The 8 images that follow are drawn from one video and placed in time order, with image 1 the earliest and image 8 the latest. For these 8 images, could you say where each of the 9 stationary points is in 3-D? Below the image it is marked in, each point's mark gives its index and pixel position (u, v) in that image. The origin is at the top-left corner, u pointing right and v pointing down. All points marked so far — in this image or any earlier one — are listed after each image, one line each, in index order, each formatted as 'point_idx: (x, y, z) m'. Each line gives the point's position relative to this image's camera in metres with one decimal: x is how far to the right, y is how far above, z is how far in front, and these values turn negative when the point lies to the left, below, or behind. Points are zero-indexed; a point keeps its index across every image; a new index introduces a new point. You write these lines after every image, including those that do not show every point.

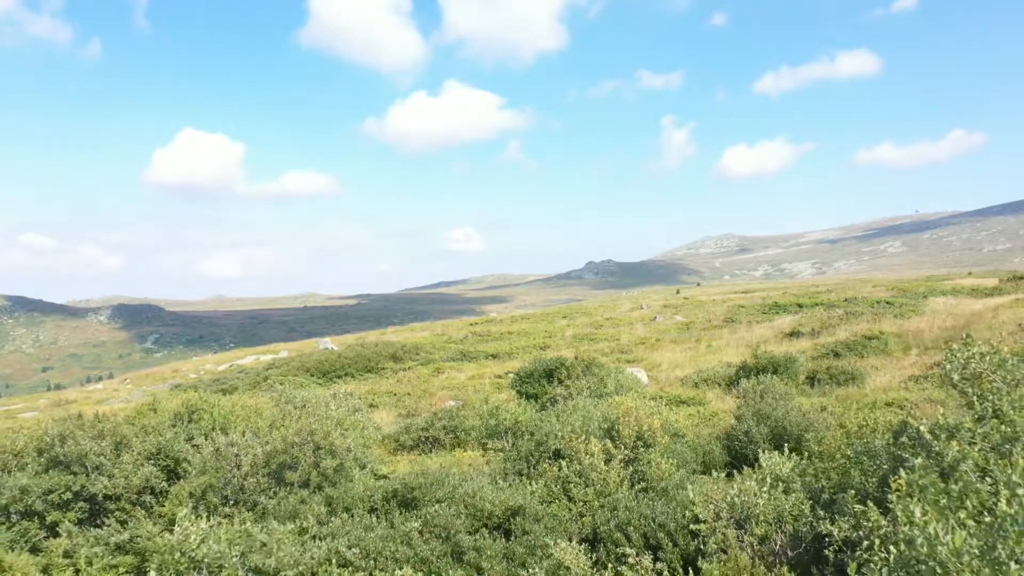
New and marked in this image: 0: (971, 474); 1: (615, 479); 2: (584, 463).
0: (+4.7, -1.9, +6.6) m
1: (+2.3, -4.2, +13.3) m
2: (+1.7, -4.1, +14.1) m
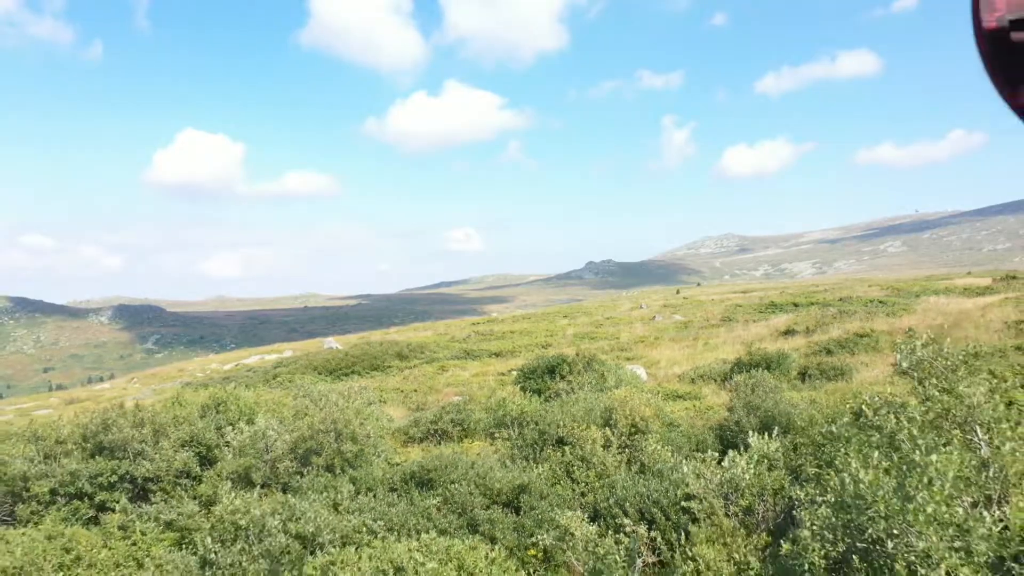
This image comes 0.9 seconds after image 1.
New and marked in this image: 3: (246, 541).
0: (+4.9, -1.9, +7.8) m
1: (+2.5, -4.2, +14.6) m
2: (+1.9, -4.1, +15.4) m
3: (-4.8, -4.5, +11.3) m
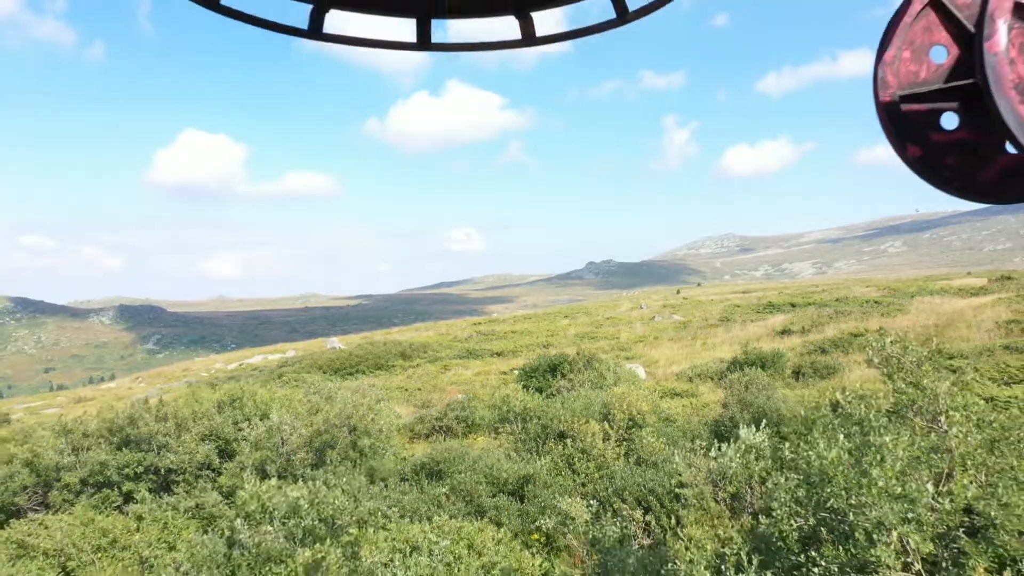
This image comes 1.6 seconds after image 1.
0: (+5.0, -1.9, +8.7) m
1: (+2.6, -4.2, +15.4) m
2: (+2.0, -4.1, +16.2) m
3: (-4.7, -4.5, +12.1) m
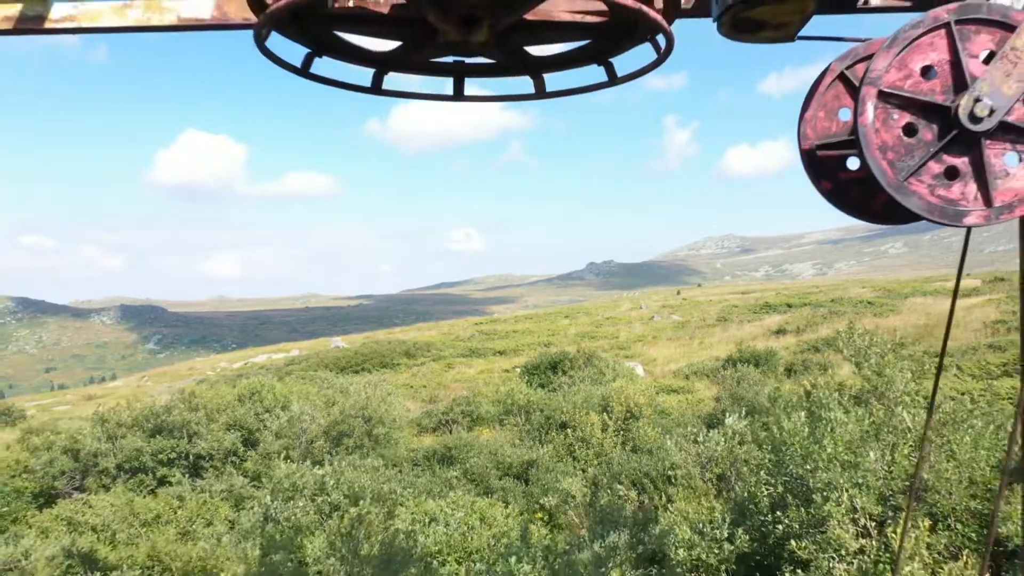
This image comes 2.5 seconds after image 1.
0: (+5.2, -1.9, +9.9) m
1: (+2.7, -4.2, +16.6) m
2: (+2.1, -4.1, +17.4) m
3: (-4.6, -4.5, +13.3) m
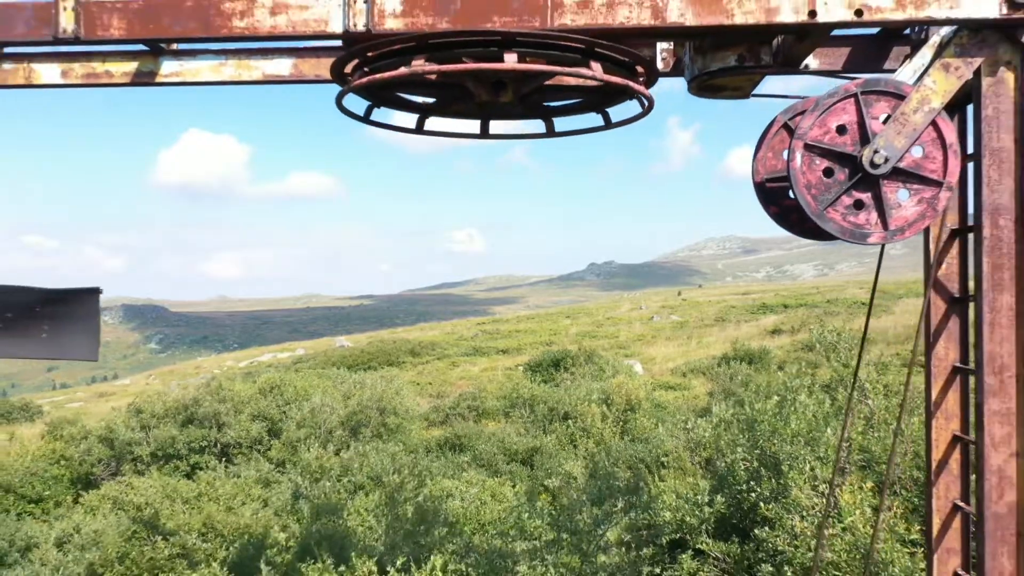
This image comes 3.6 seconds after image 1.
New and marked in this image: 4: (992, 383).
0: (+5.3, -1.9, +11.2) m
1: (+2.9, -4.3, +17.9) m
2: (+2.3, -4.2, +18.7) m
3: (-4.4, -4.5, +14.7) m
4: (+4.1, -0.8, +5.1) m
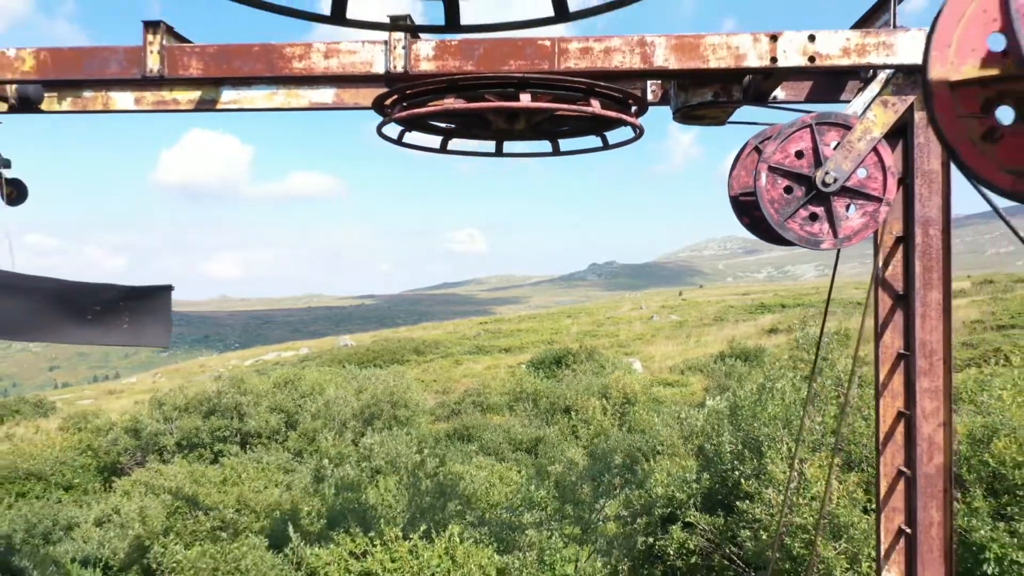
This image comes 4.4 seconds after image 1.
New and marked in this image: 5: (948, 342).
0: (+5.5, -1.9, +12.2) m
1: (+3.0, -4.2, +19.0) m
2: (+2.4, -4.1, +19.8) m
3: (-4.3, -4.5, +15.7) m
4: (+4.2, -0.8, +6.2) m
5: (+4.4, -0.5, +6.1) m
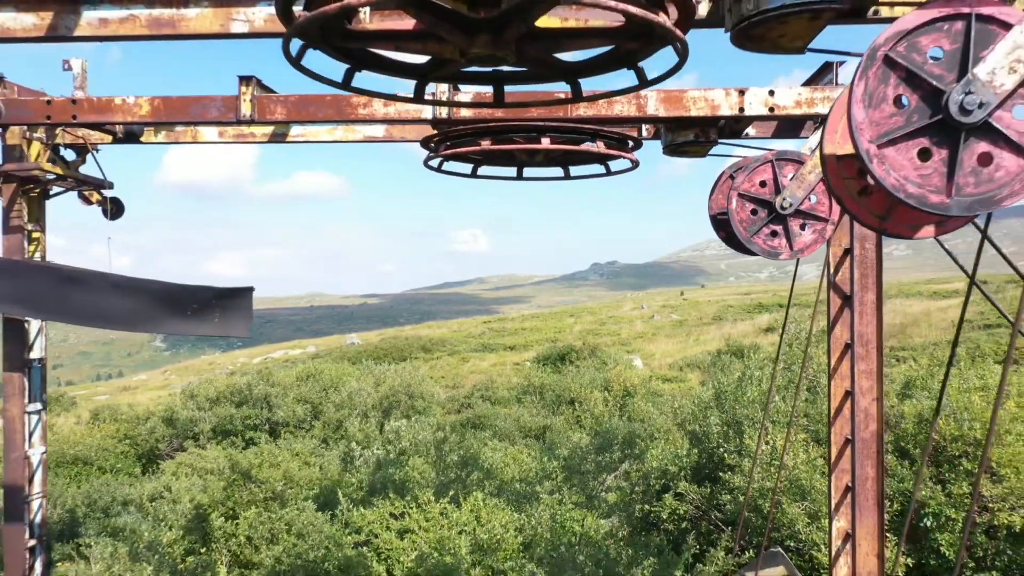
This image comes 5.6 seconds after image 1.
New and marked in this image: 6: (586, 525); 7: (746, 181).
0: (+5.8, -1.9, +13.8) m
1: (+3.3, -4.3, +20.6) m
2: (+2.8, -4.2, +21.4) m
3: (-4.0, -4.5, +17.3) m
4: (+4.5, -0.8, +7.7) m
5: (+4.7, -0.6, +7.7) m
6: (+1.3, -4.1, +10.5) m
7: (+3.1, +1.4, +7.8) m
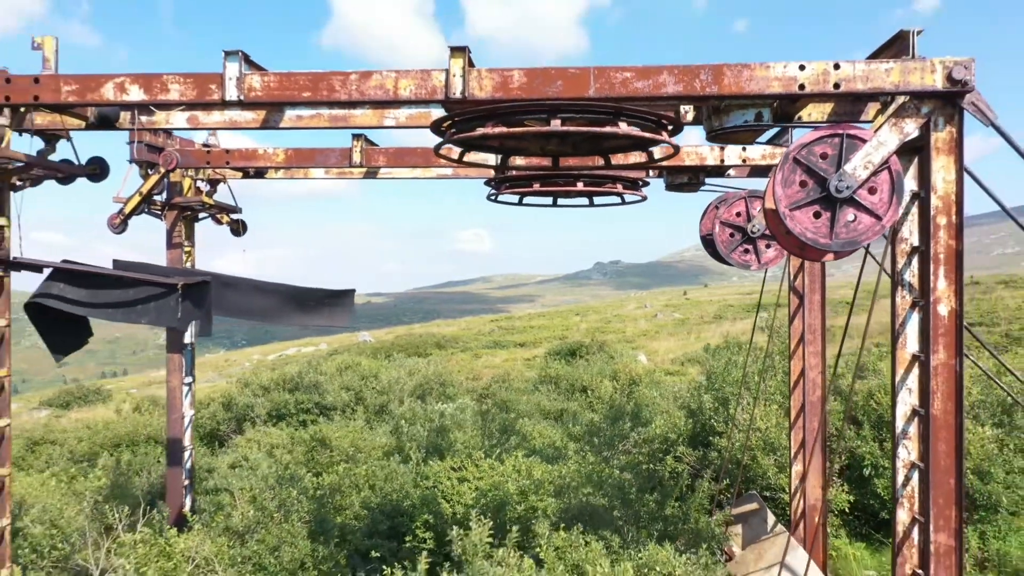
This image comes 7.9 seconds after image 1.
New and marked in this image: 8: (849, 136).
0: (+6.5, -2.0, +16.6) m
1: (+4.1, -4.3, +23.4) m
2: (+3.6, -4.2, +24.2) m
3: (-3.2, -4.5, +20.2) m
4: (+5.2, -0.9, +10.6) m
5: (+5.5, -0.6, +10.5) m
6: (+2.0, -4.2, +13.3) m
7: (+3.8, +1.3, +10.7) m
8: (+3.8, +1.7, +6.8) m
